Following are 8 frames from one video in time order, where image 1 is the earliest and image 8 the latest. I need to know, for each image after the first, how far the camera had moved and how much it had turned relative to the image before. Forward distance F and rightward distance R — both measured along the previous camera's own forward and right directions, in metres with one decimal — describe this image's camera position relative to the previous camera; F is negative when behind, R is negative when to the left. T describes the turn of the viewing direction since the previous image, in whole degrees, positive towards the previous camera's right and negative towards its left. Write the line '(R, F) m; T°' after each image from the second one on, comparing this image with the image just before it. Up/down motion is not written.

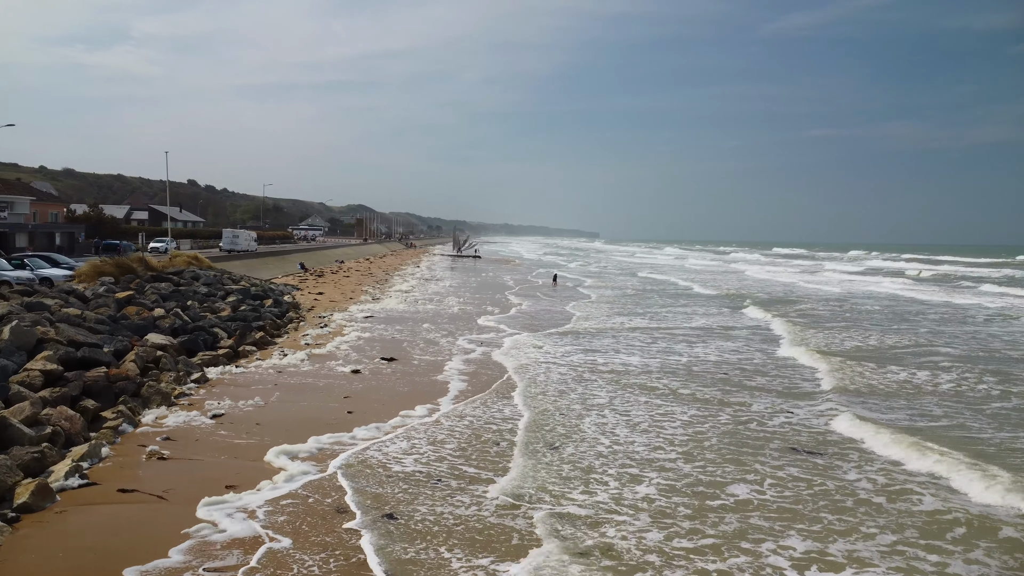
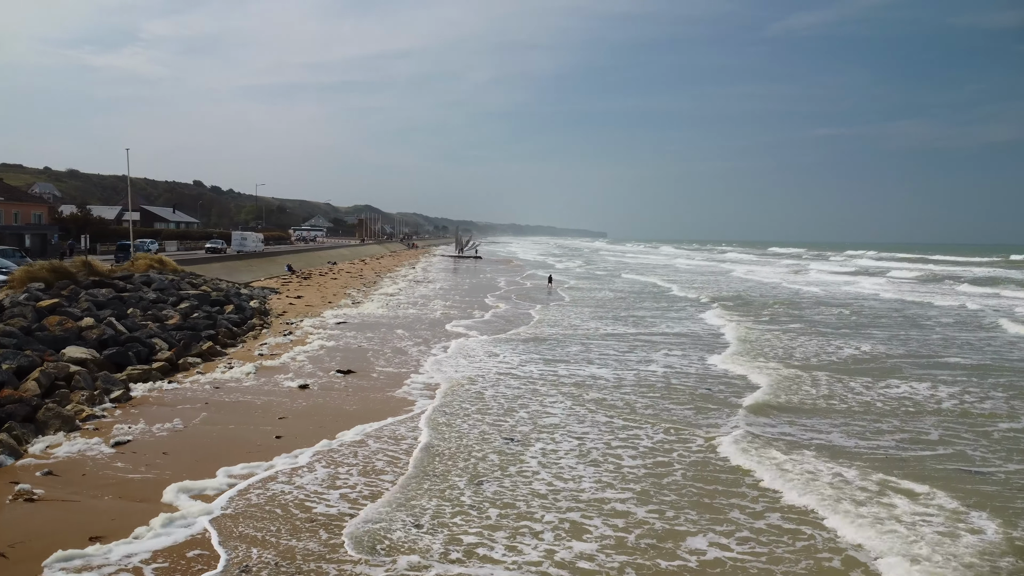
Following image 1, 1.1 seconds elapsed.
(+0.6, +1.1) m; -1°
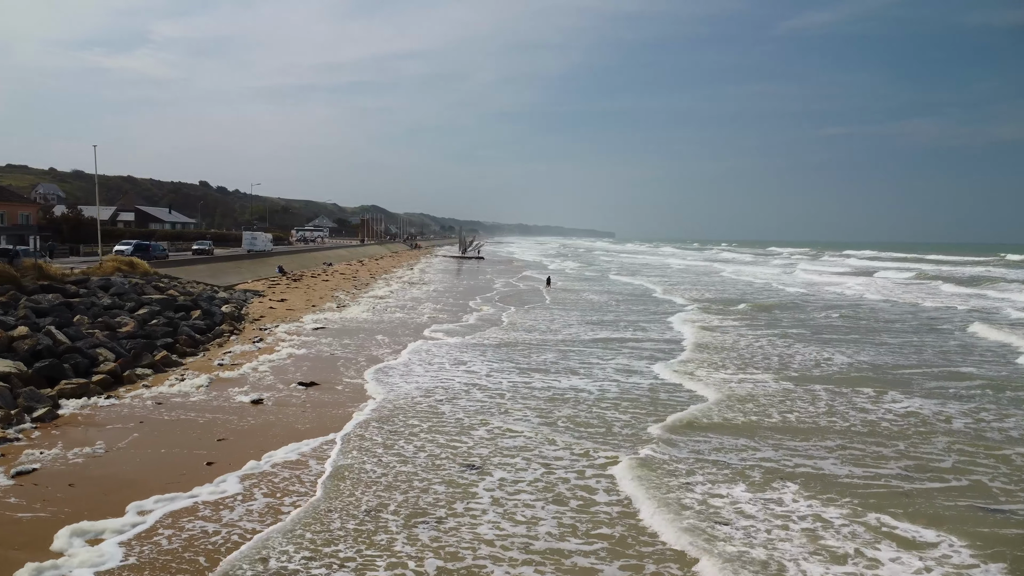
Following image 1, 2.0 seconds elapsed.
(+0.5, +1.0) m; -1°
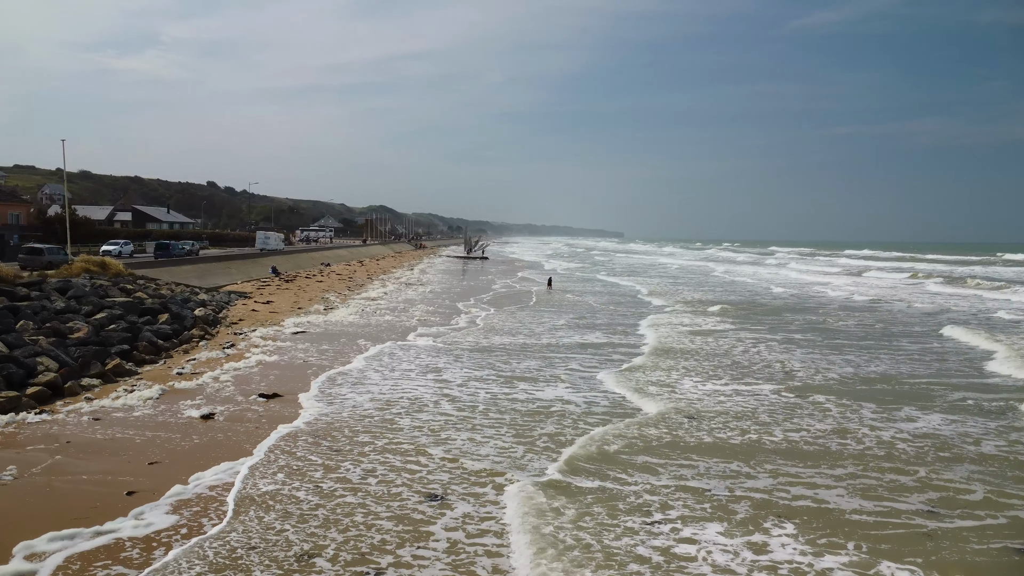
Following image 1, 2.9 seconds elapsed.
(+0.4, +1.0) m; -1°
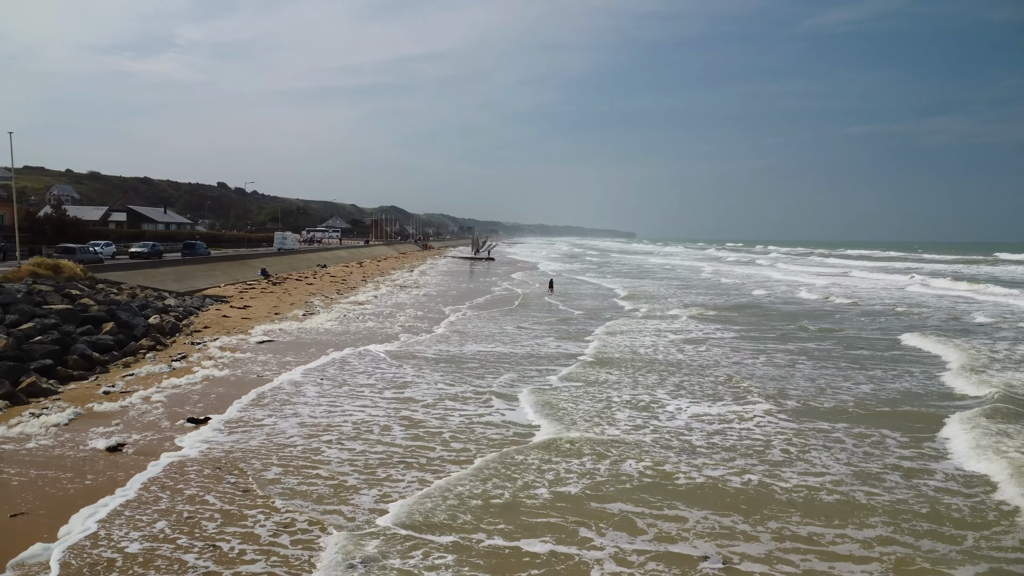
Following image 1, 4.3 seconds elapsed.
(+0.5, +1.5) m; -1°
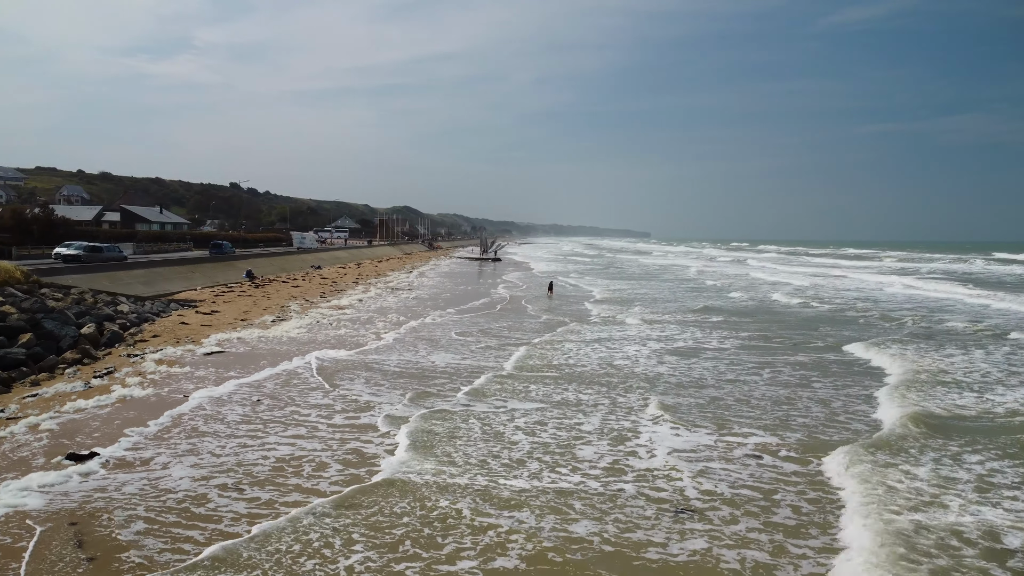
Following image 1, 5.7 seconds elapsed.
(+0.7, +1.6) m; -1°
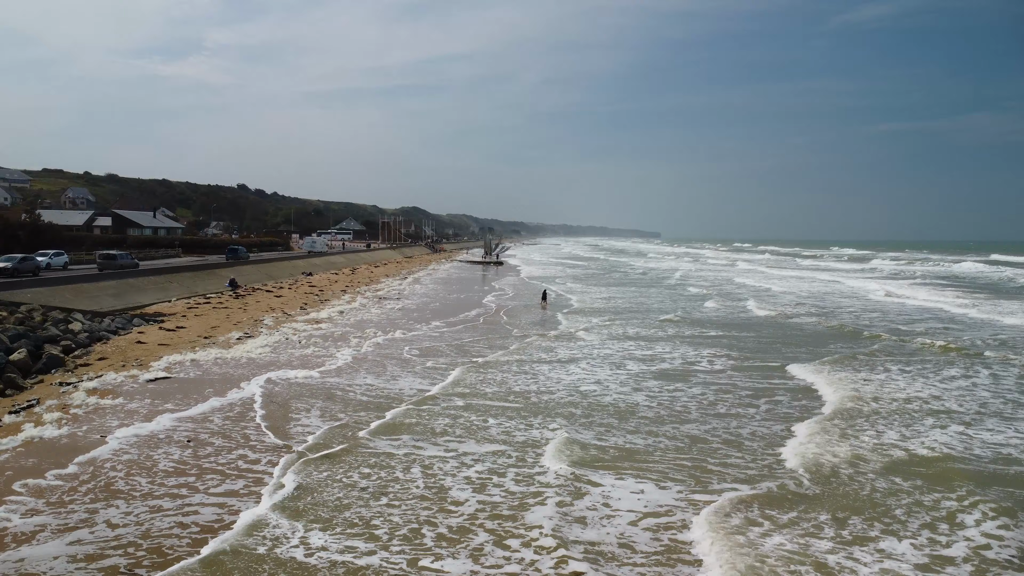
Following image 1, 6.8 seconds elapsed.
(+0.7, +1.1) m; -1°
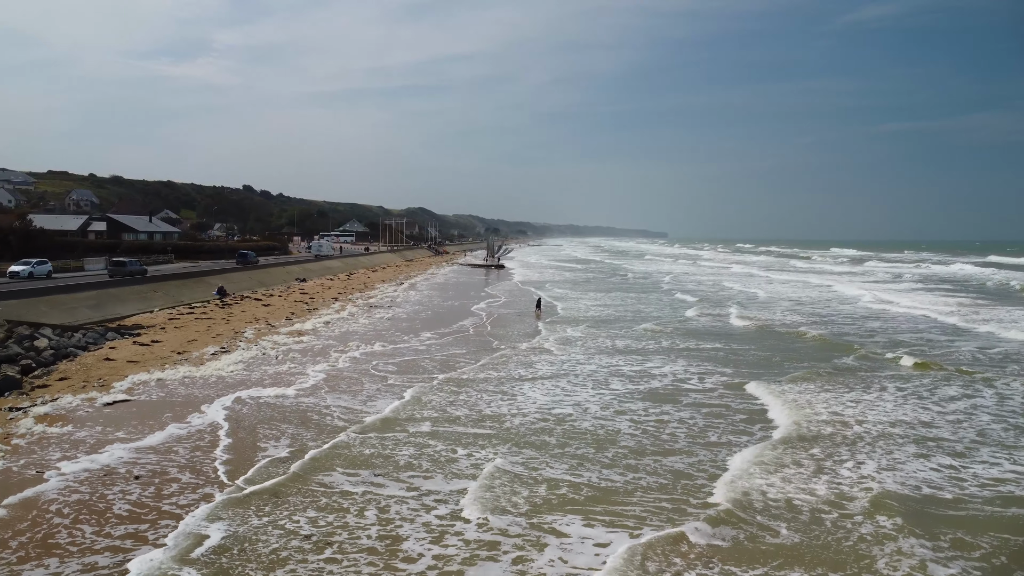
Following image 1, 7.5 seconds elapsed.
(+0.5, +0.7) m; 0°
